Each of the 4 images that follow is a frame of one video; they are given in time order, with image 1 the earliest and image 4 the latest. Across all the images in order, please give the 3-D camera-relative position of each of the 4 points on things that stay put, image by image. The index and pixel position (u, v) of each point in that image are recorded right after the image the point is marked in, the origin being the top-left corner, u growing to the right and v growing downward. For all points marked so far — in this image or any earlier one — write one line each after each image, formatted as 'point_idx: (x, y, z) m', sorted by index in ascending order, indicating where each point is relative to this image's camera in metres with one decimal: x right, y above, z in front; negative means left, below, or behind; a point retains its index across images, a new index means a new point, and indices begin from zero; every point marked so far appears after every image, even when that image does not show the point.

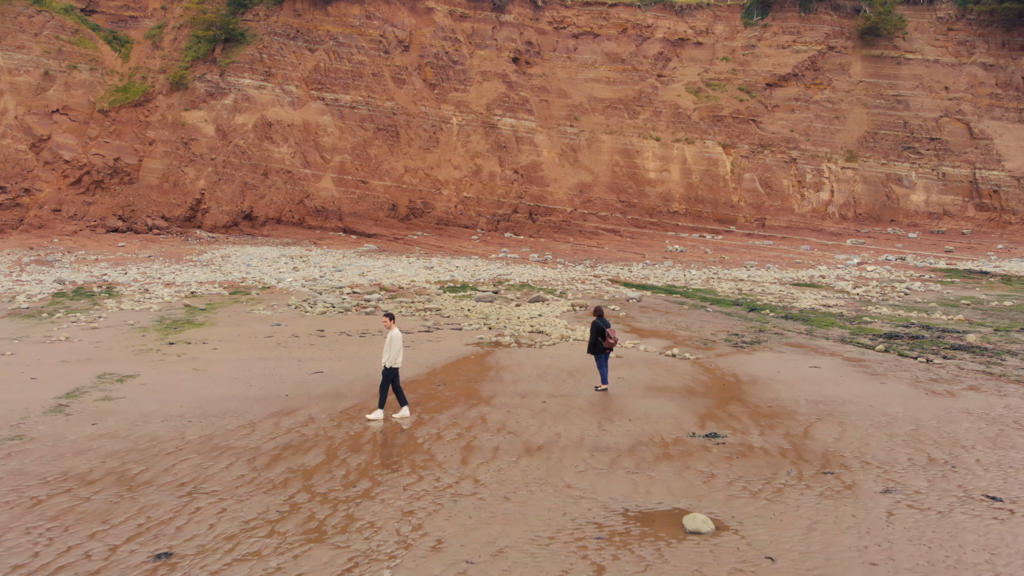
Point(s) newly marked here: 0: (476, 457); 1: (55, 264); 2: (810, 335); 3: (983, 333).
0: (-0.1, -0.5, +3.7) m
1: (-5.9, +0.3, +14.7) m
2: (+1.7, -0.3, +6.4) m
3: (+2.6, -0.3, +6.3) m
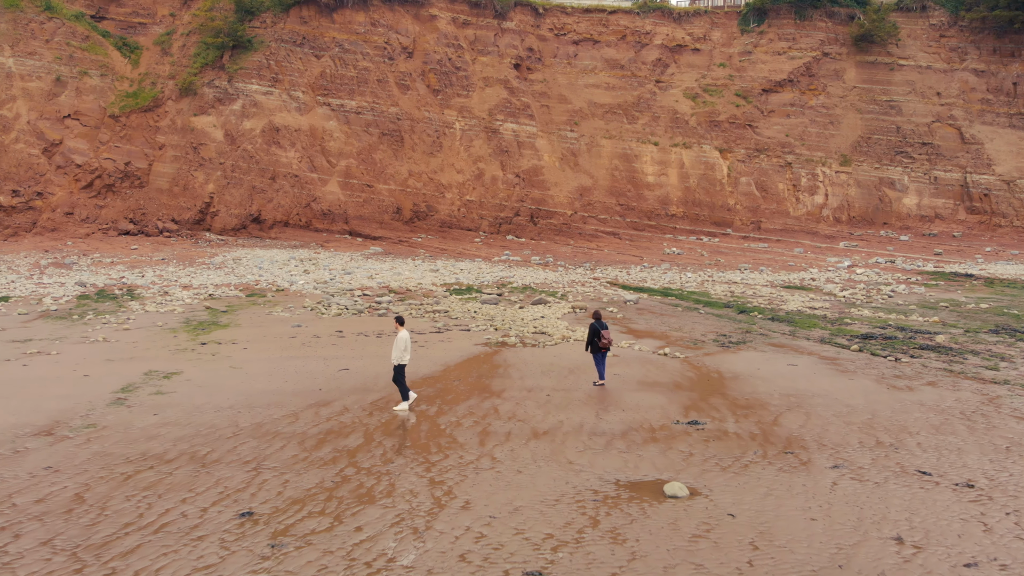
0: (-0.1, -0.5, +4.2) m
1: (-5.9, +0.3, +15.2) m
2: (+1.7, -0.3, +6.9) m
3: (+2.7, -0.3, +6.8) m
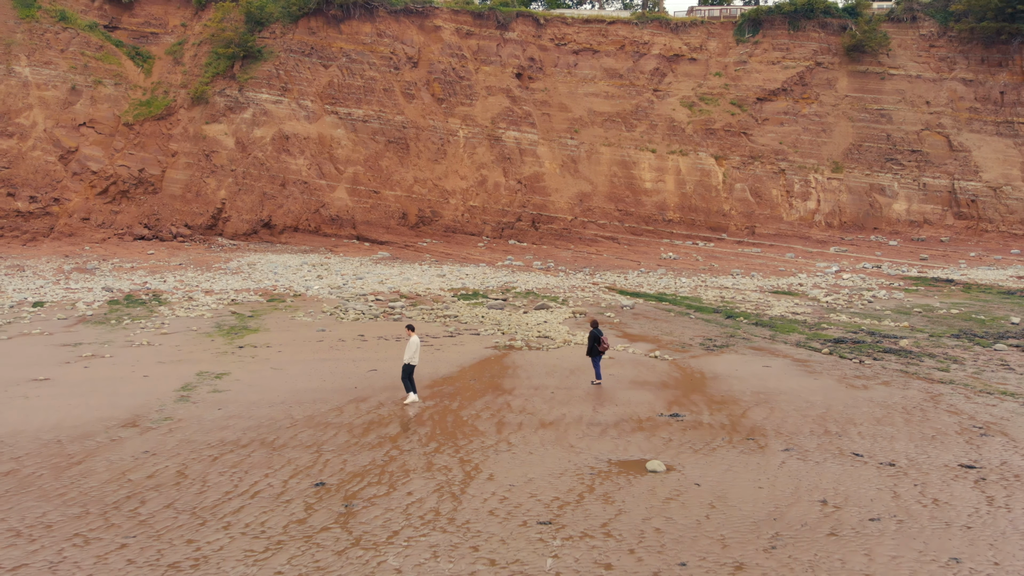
0: (0.0, -0.6, +4.9) m
1: (-5.9, +0.2, +15.9) m
2: (+1.7, -0.3, +7.6) m
3: (+2.7, -0.3, +7.5) m
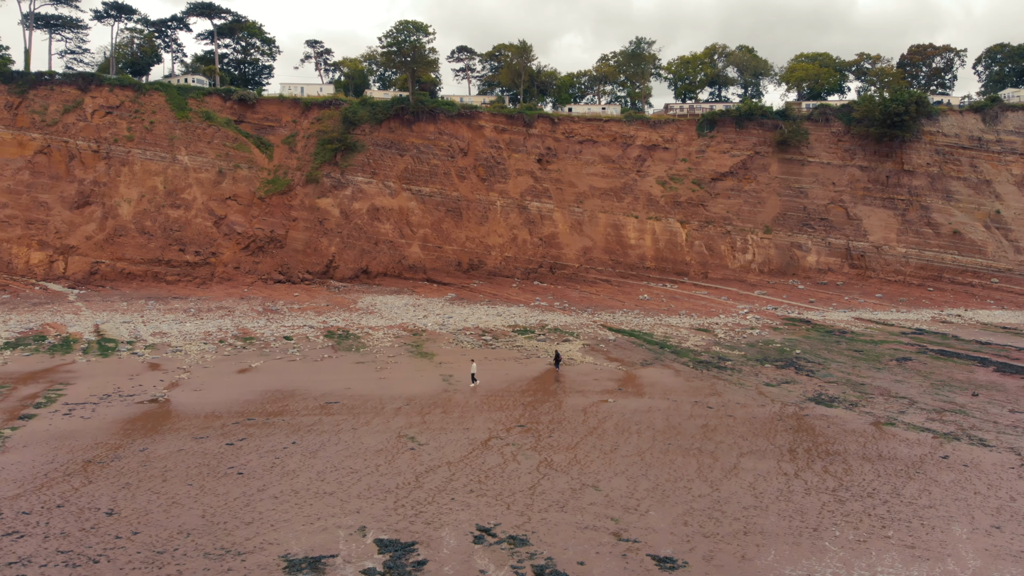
0: (+0.6, -1.3, +14.2) m
1: (-5.2, -0.5, +25.2) m
2: (+2.4, -1.1, +16.9) m
3: (+3.4, -1.1, +16.8) m
